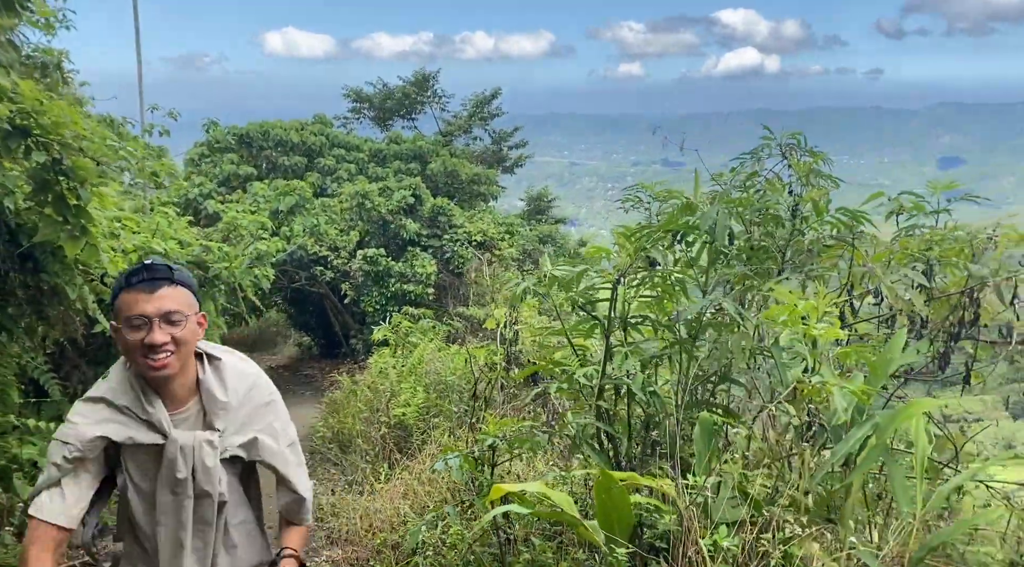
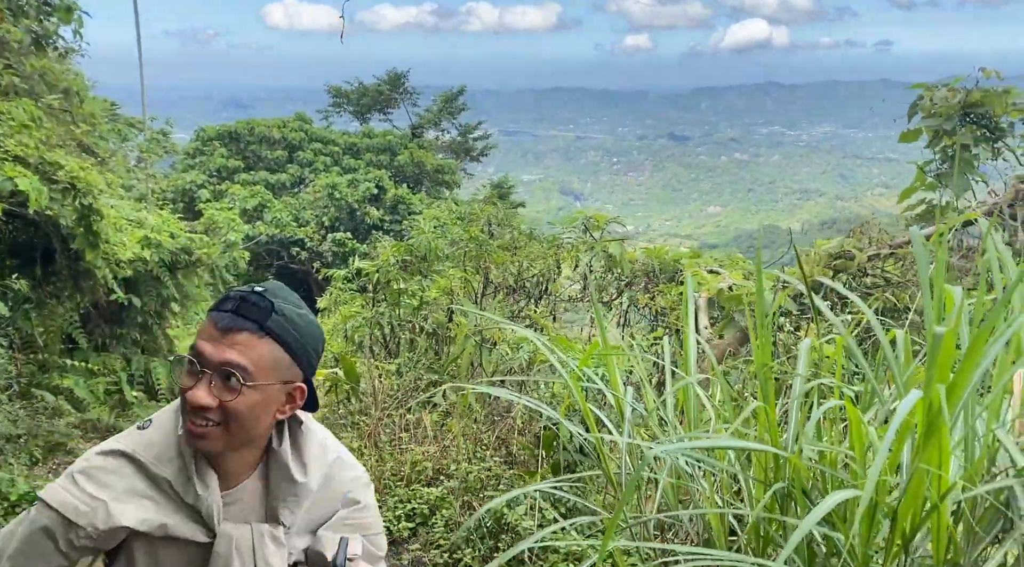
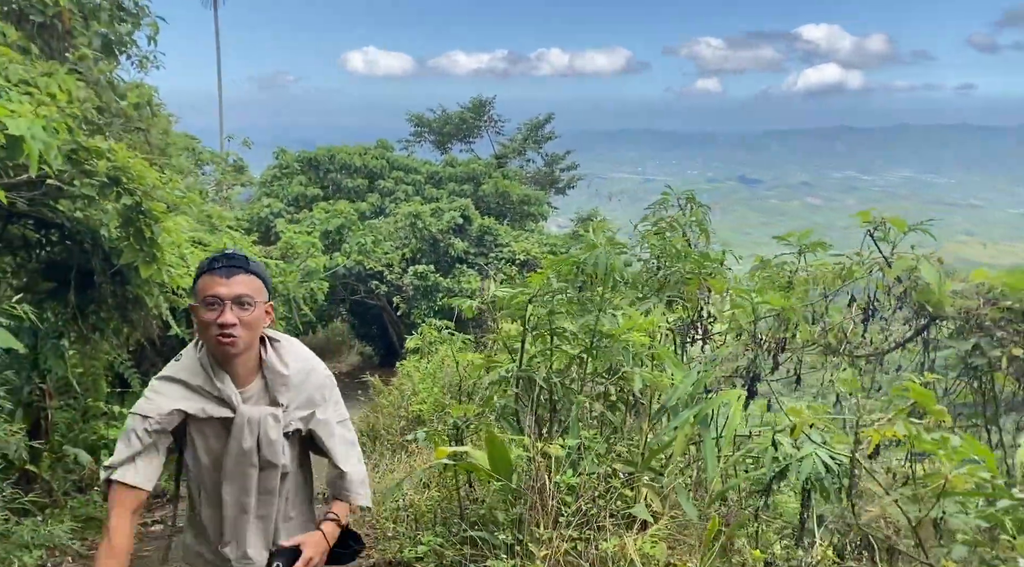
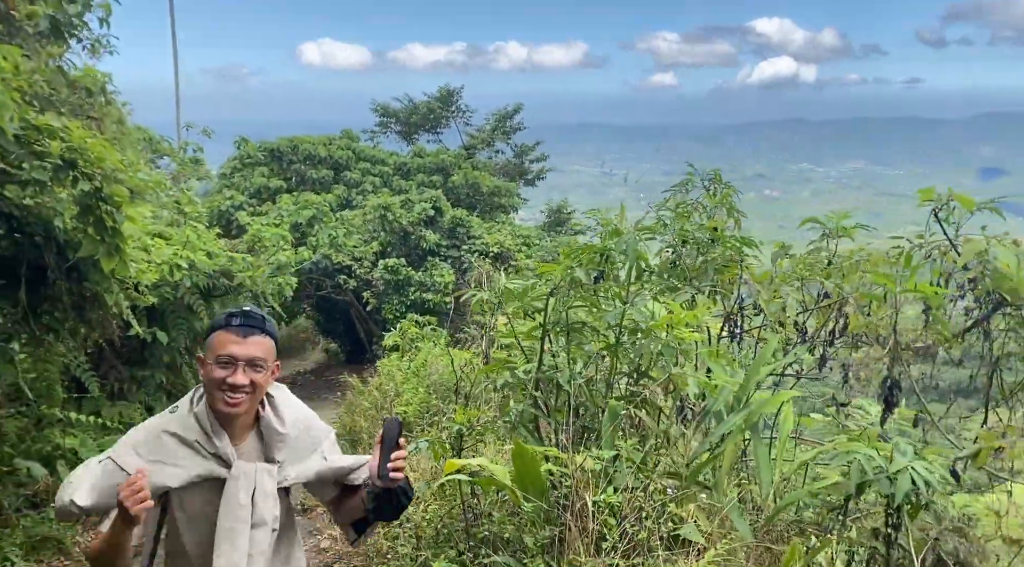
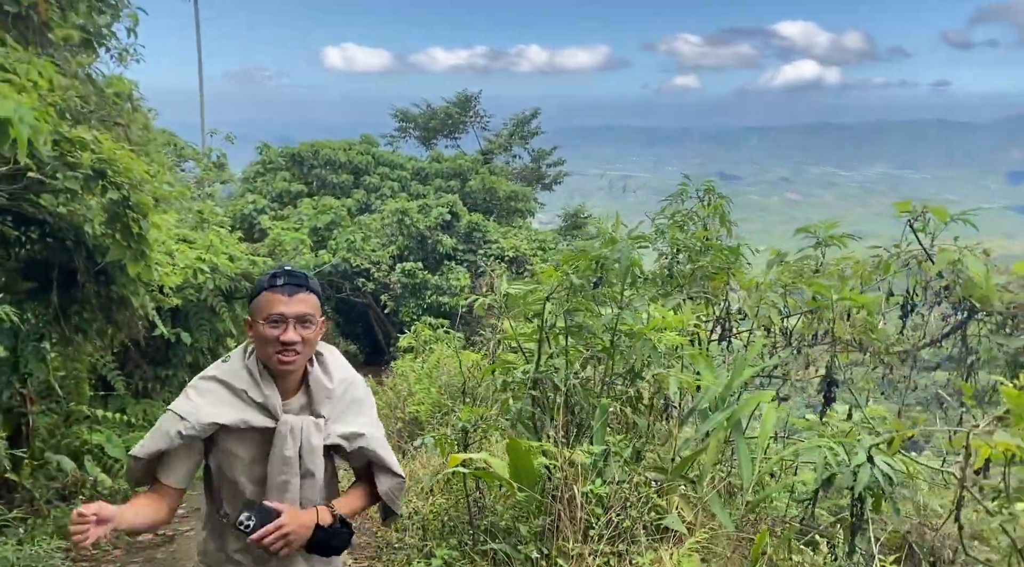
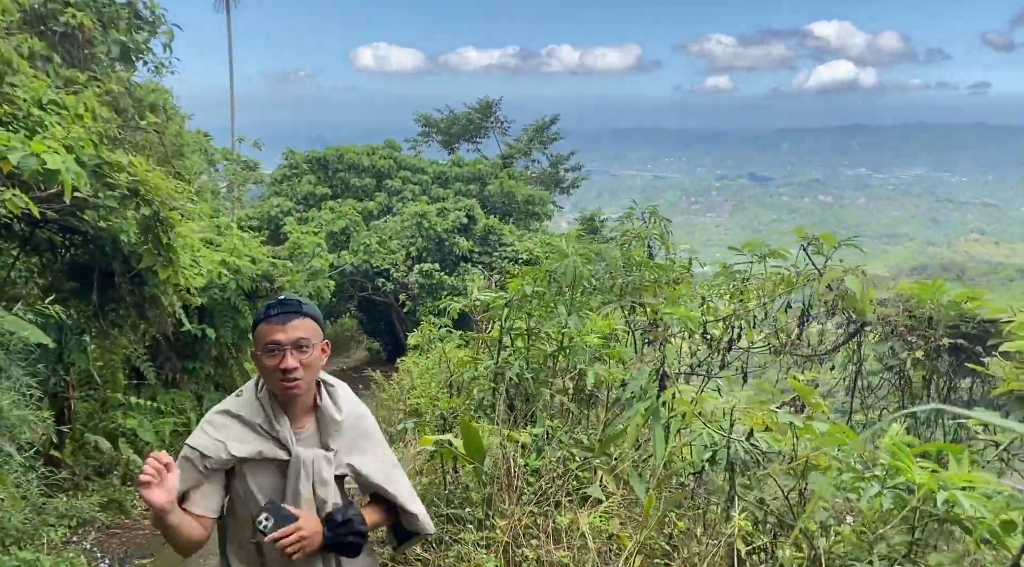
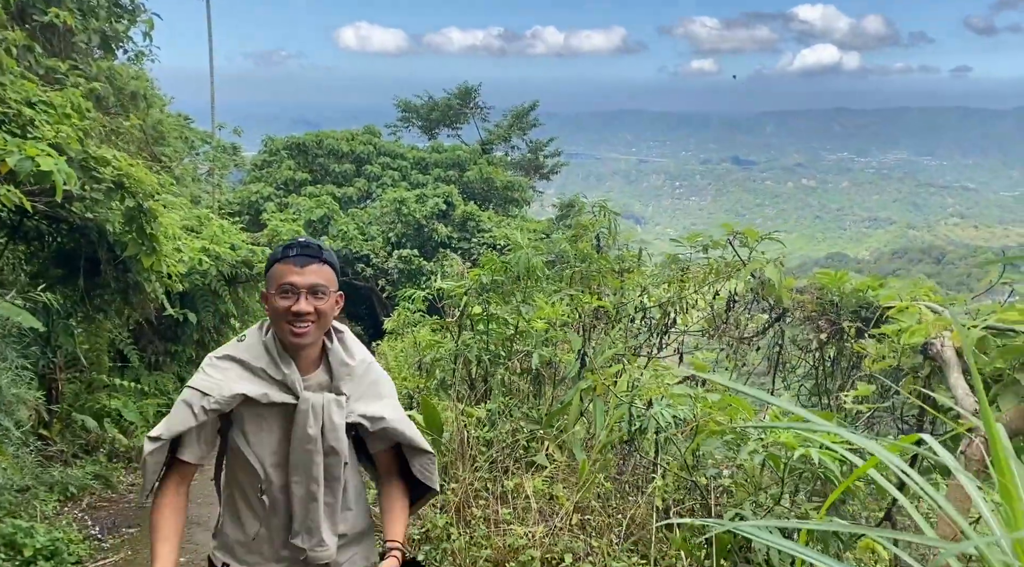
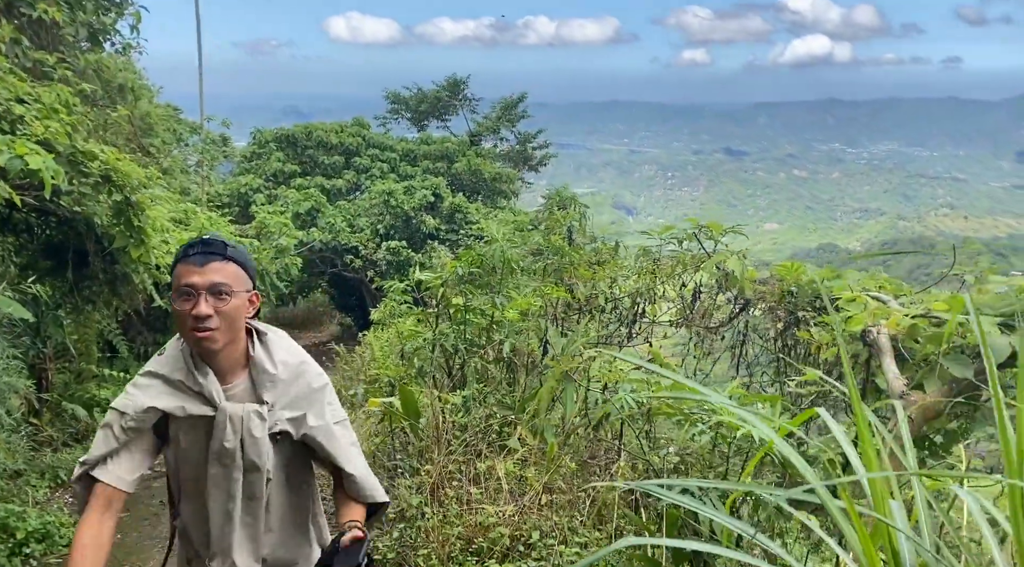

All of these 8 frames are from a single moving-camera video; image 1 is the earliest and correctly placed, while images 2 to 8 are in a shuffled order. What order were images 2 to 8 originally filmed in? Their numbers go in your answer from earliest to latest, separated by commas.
4, 5, 3, 6, 7, 8, 2
